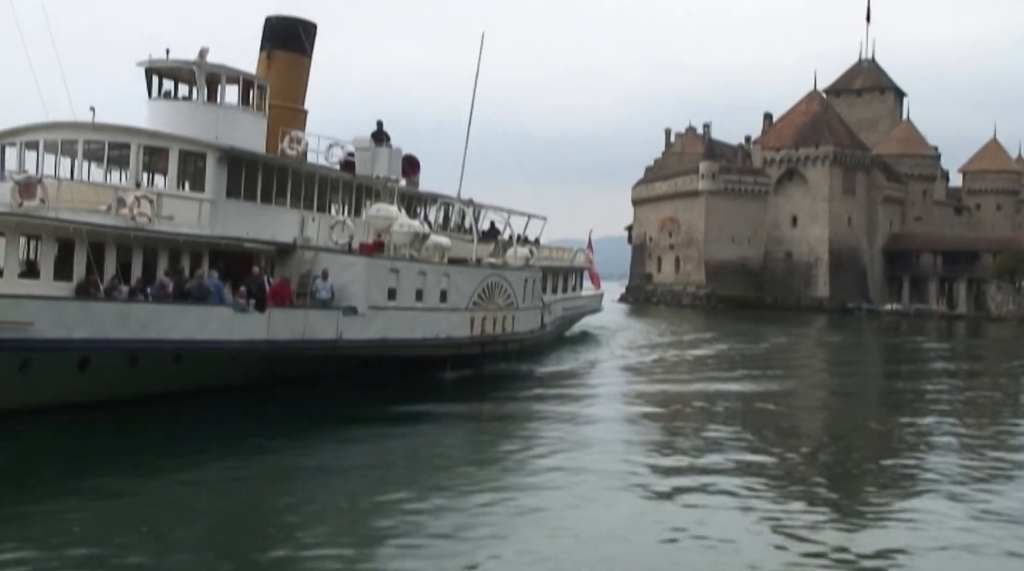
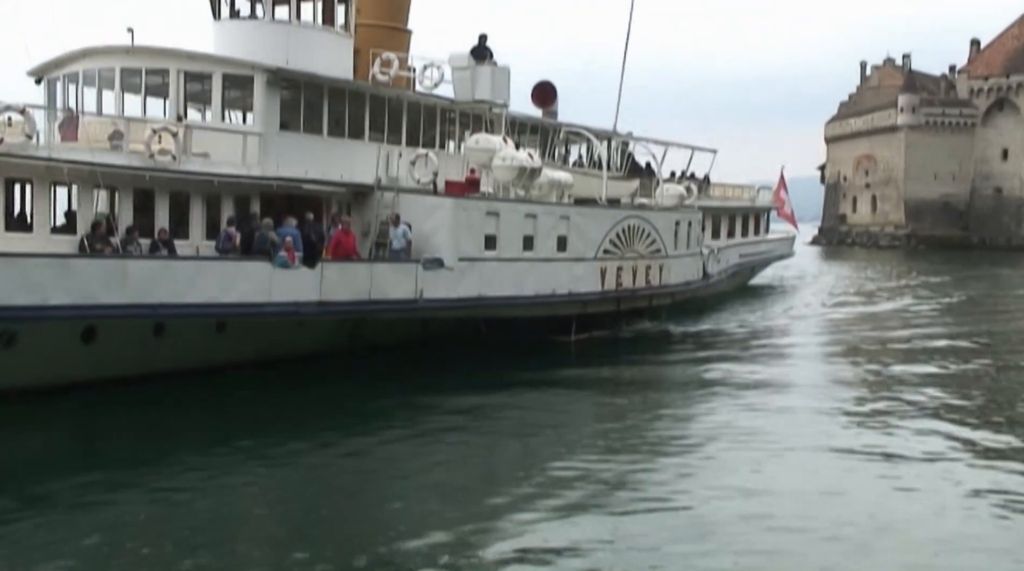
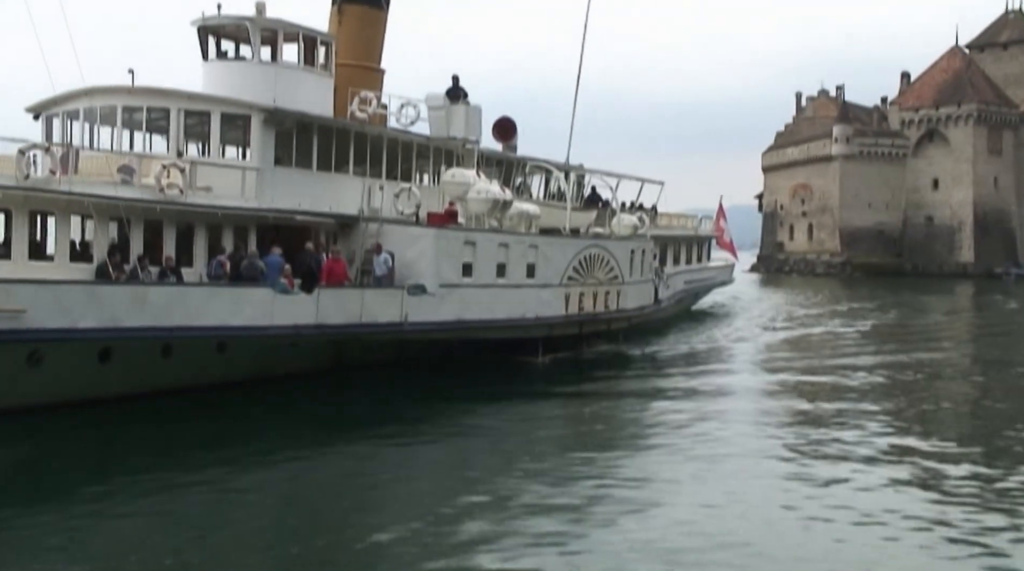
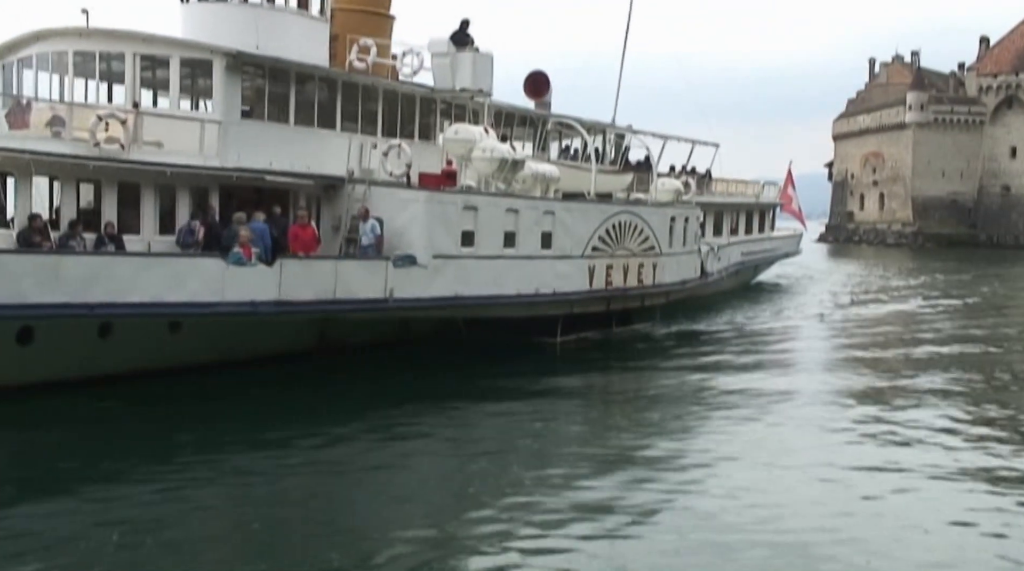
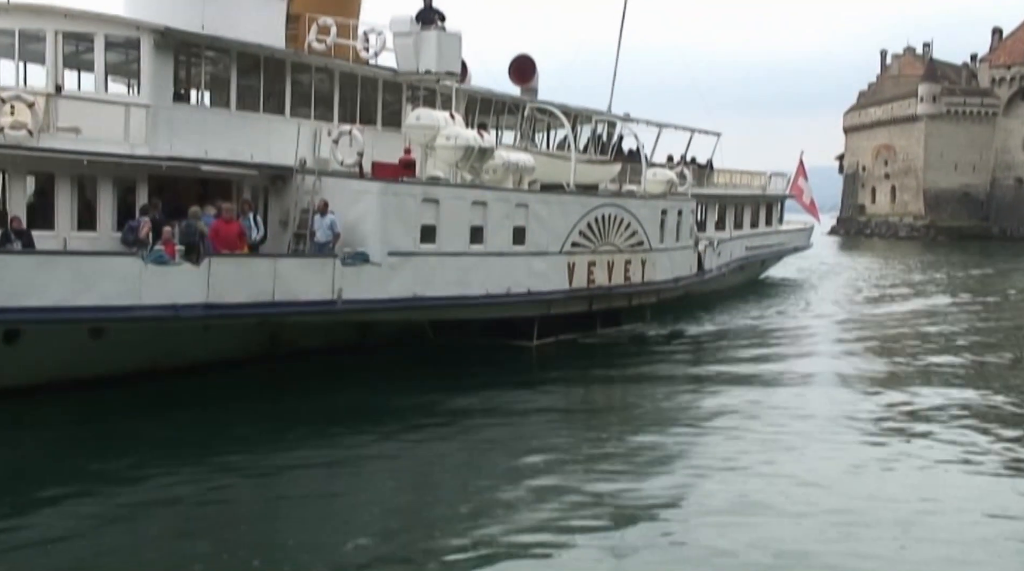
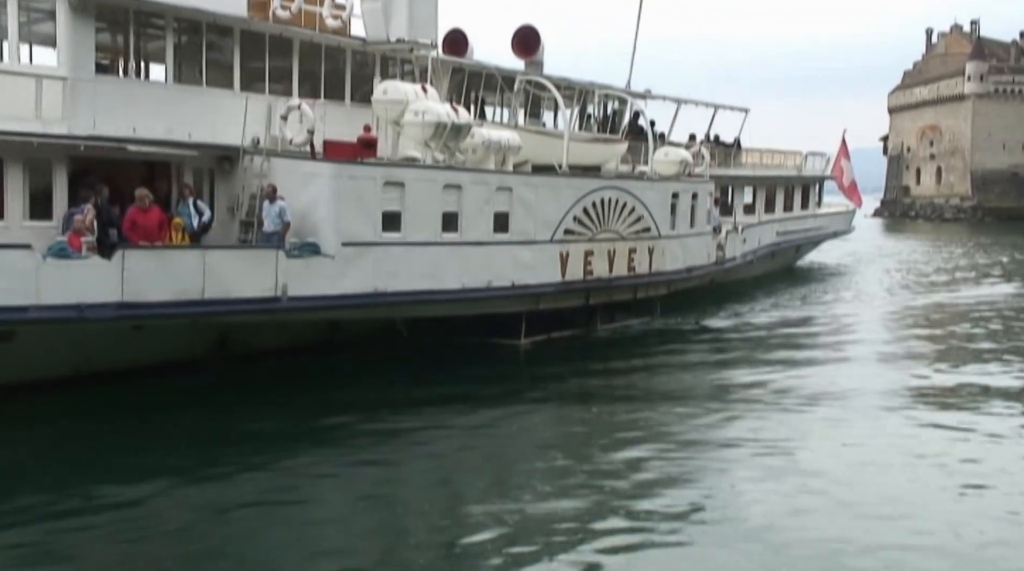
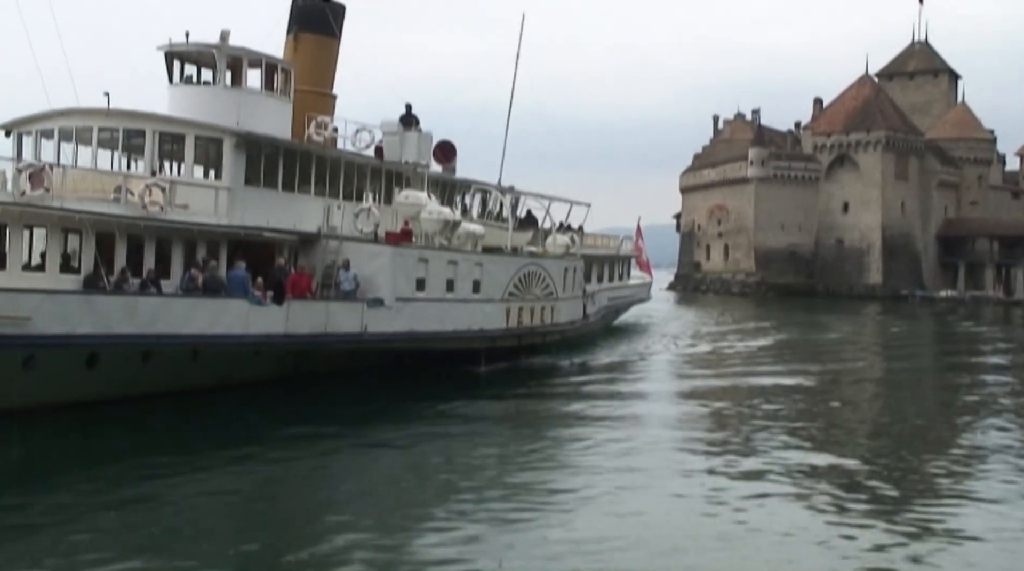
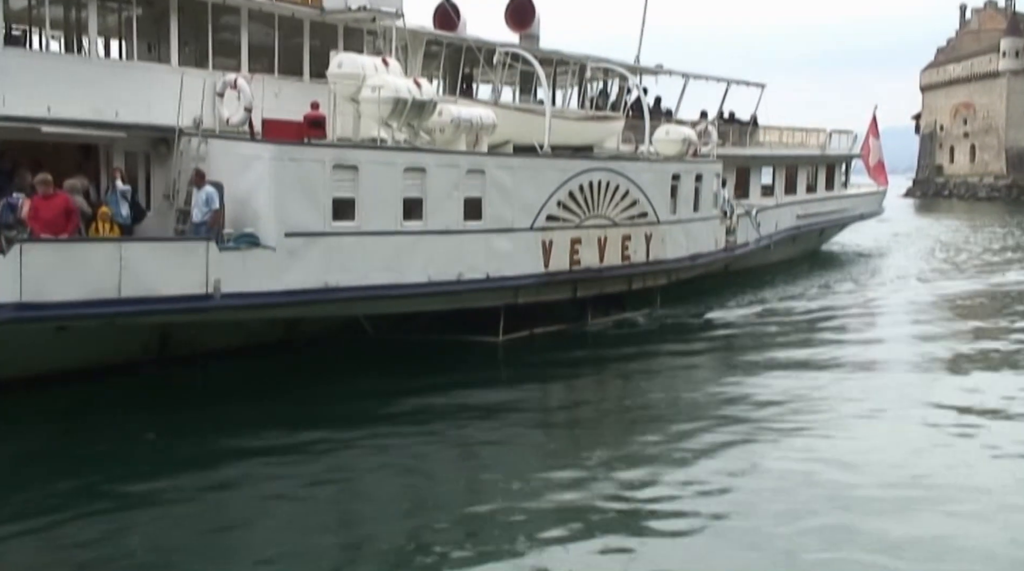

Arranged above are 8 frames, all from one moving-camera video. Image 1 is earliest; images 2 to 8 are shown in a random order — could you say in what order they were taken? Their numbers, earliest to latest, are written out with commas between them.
7, 3, 2, 4, 5, 6, 8
